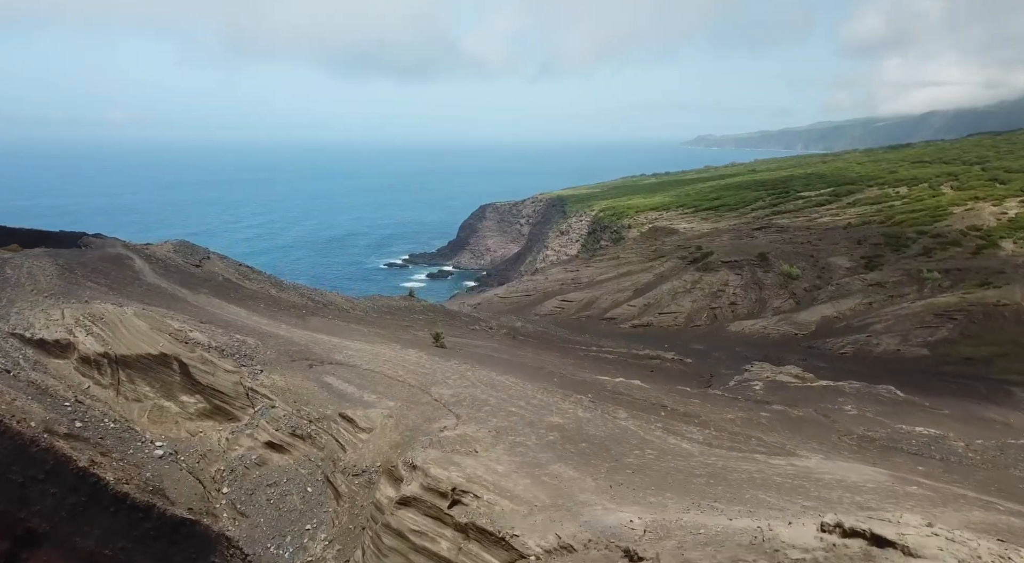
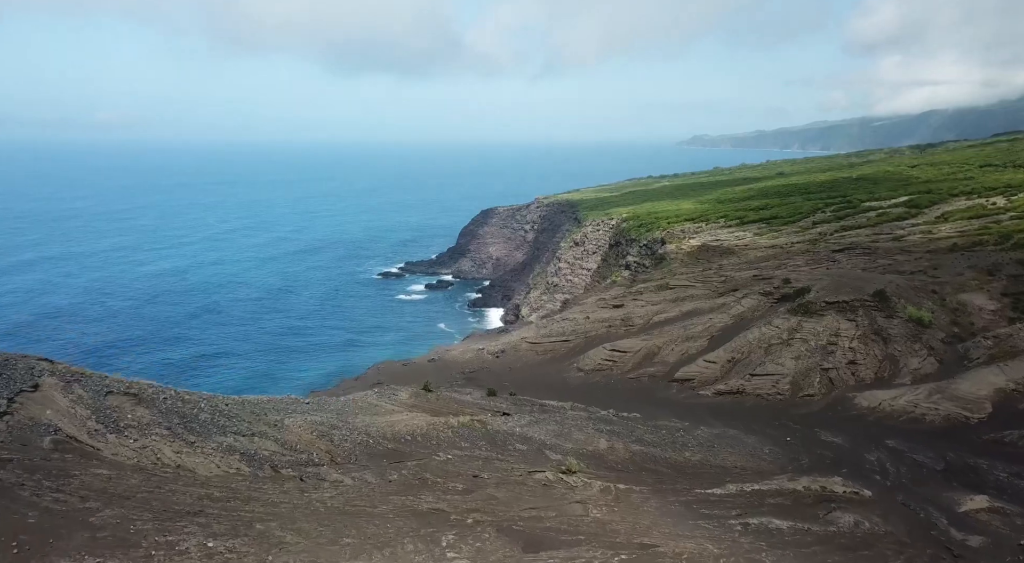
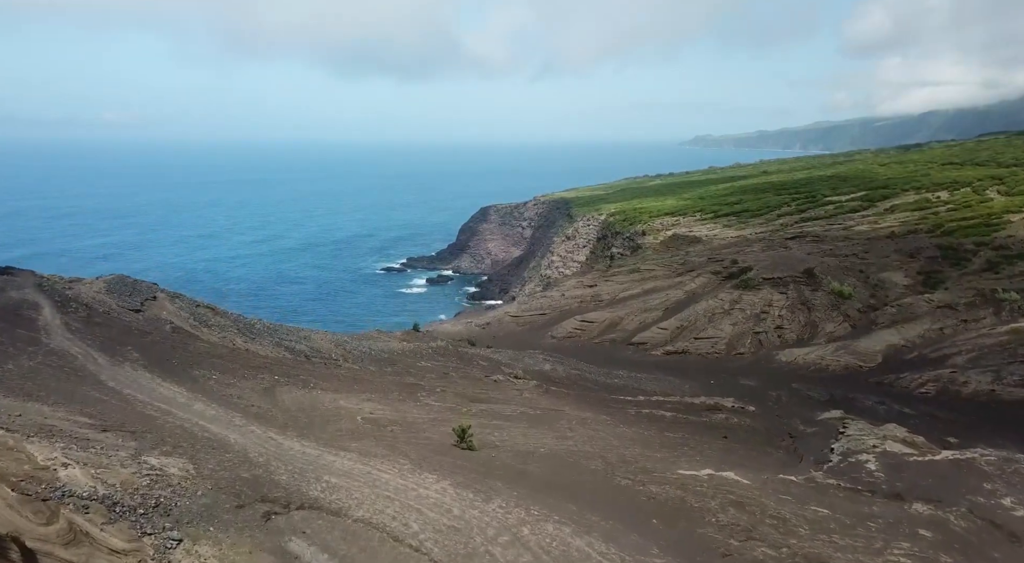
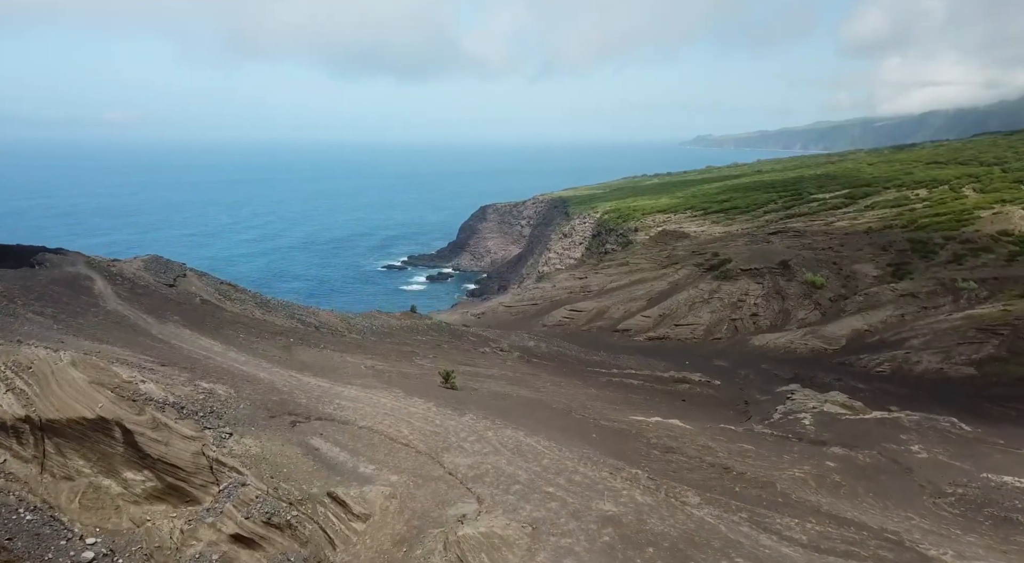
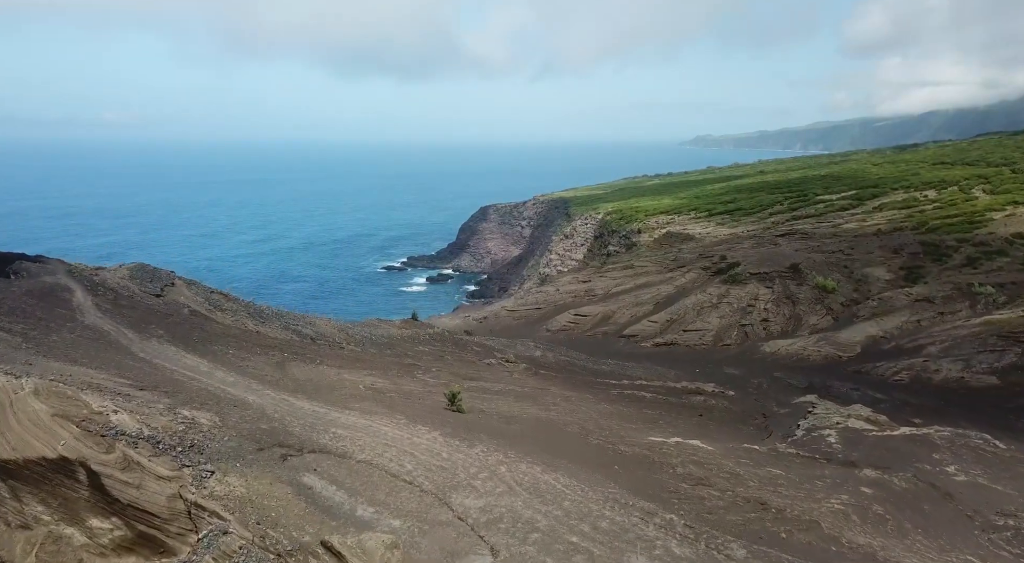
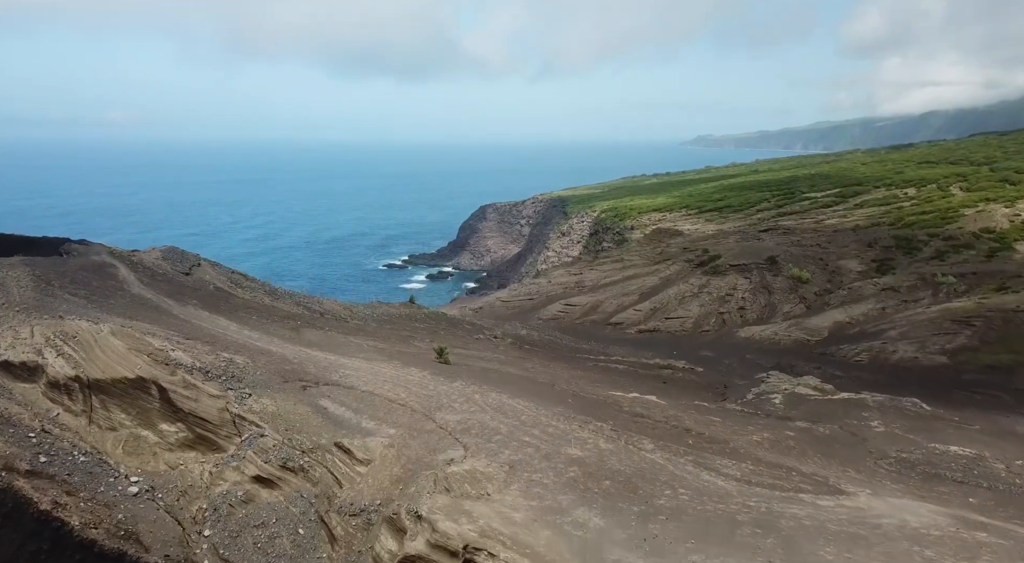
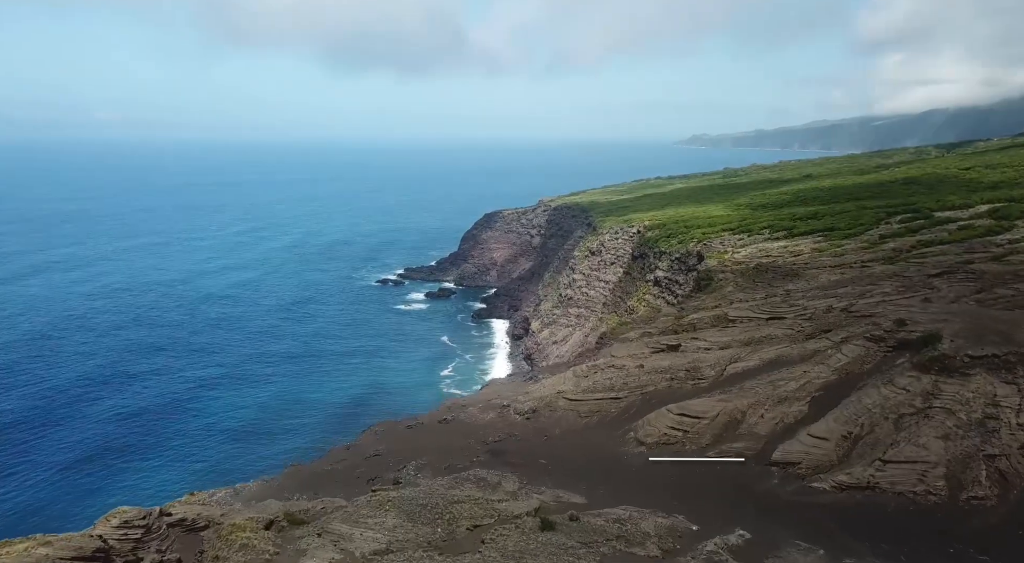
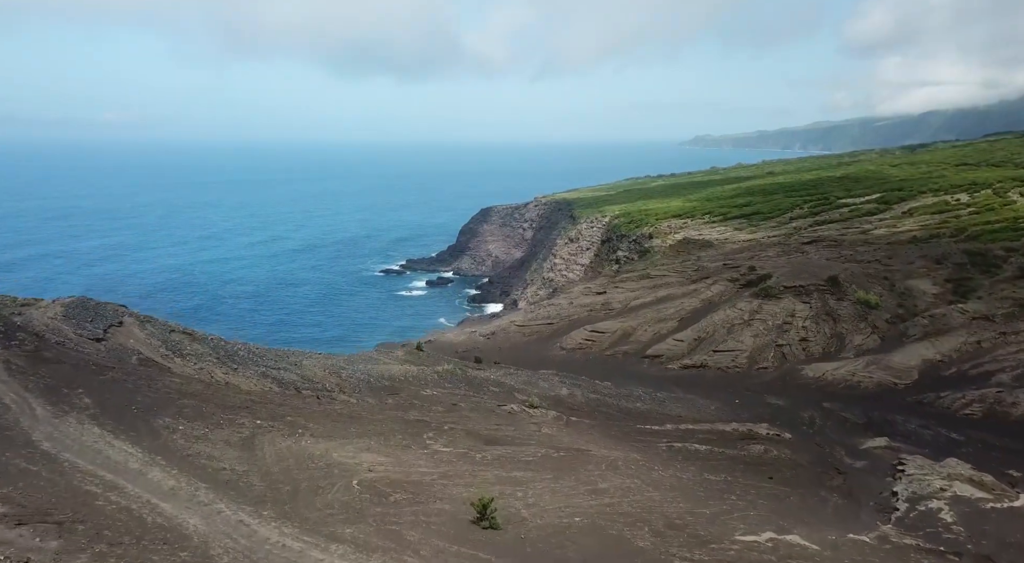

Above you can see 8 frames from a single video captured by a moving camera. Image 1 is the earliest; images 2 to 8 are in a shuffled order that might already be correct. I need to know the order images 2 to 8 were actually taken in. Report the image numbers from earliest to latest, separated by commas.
6, 4, 5, 3, 8, 2, 7
